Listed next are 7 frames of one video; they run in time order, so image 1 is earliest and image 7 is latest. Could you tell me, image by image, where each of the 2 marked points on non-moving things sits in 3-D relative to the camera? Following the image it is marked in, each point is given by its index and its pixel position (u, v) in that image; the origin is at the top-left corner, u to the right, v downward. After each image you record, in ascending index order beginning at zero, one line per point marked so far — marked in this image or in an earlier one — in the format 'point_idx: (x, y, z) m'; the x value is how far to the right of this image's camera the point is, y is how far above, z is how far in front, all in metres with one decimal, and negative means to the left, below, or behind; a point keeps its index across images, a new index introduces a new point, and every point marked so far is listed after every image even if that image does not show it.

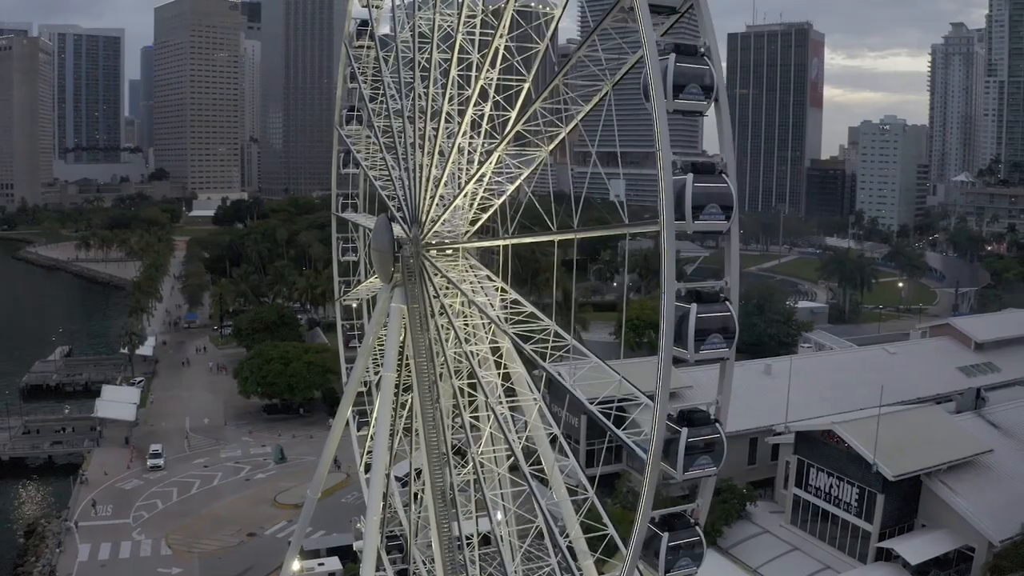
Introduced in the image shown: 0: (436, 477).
0: (-1.0, -2.6, +13.4) m
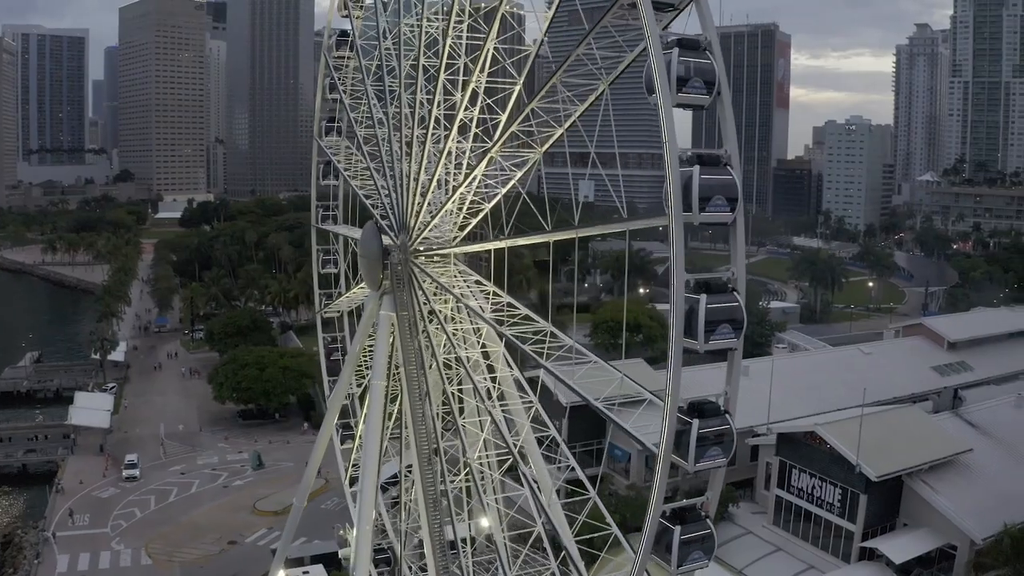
0: (-1.1, -2.7, +13.3) m
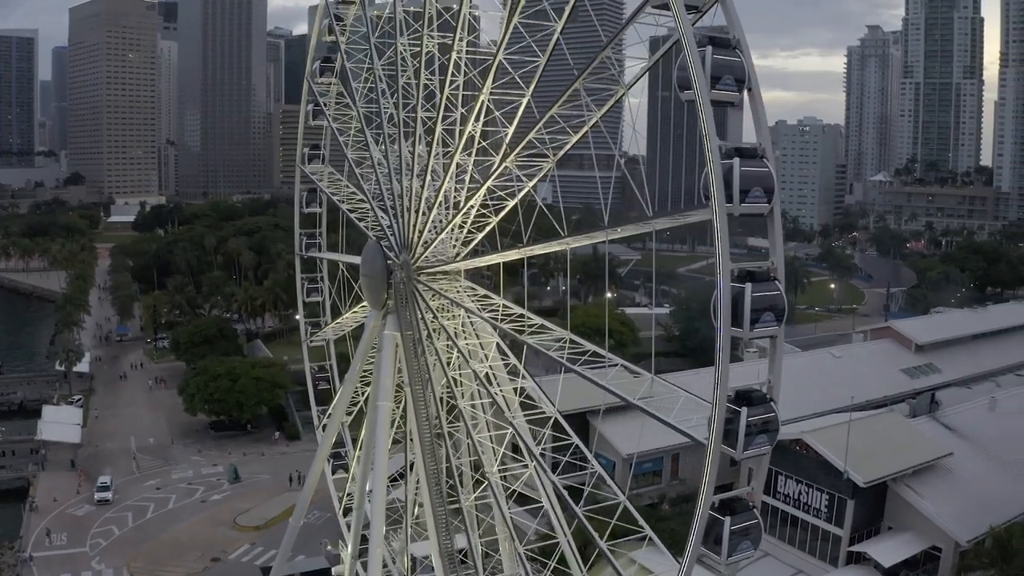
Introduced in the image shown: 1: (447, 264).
0: (-1.0, -3.0, +13.2) m
1: (-1.0, +0.3, +14.1) m
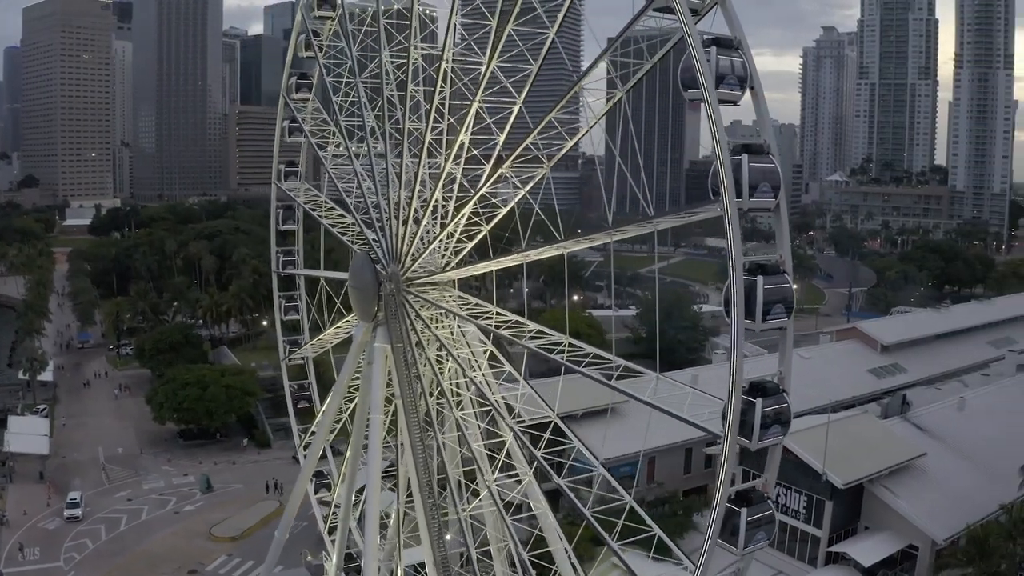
0: (-1.1, -3.1, +13.2) m
1: (-1.1, +0.2, +14.1) m
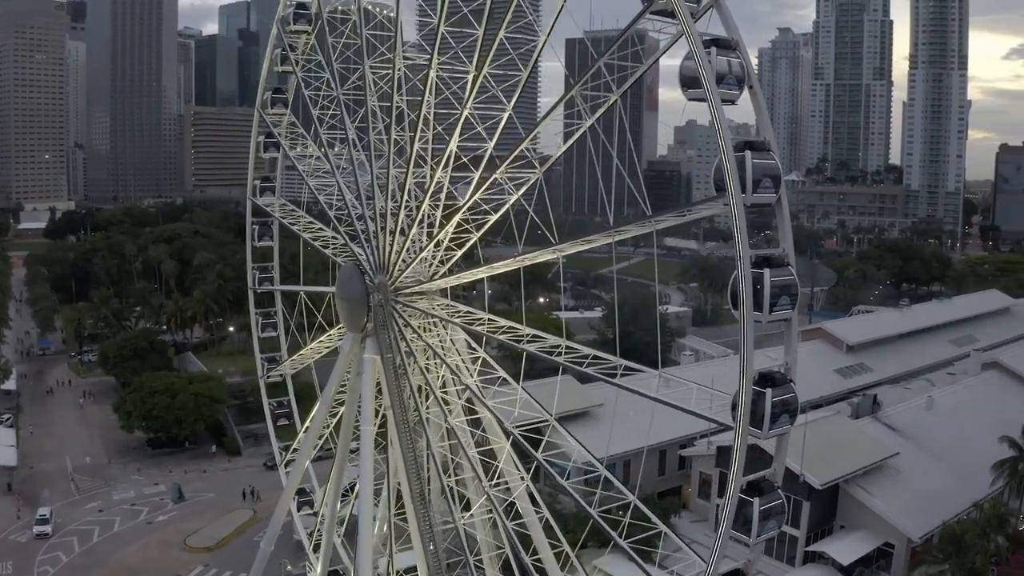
0: (-1.2, -3.2, +13.2) m
1: (-1.3, 0.0, +14.1) m
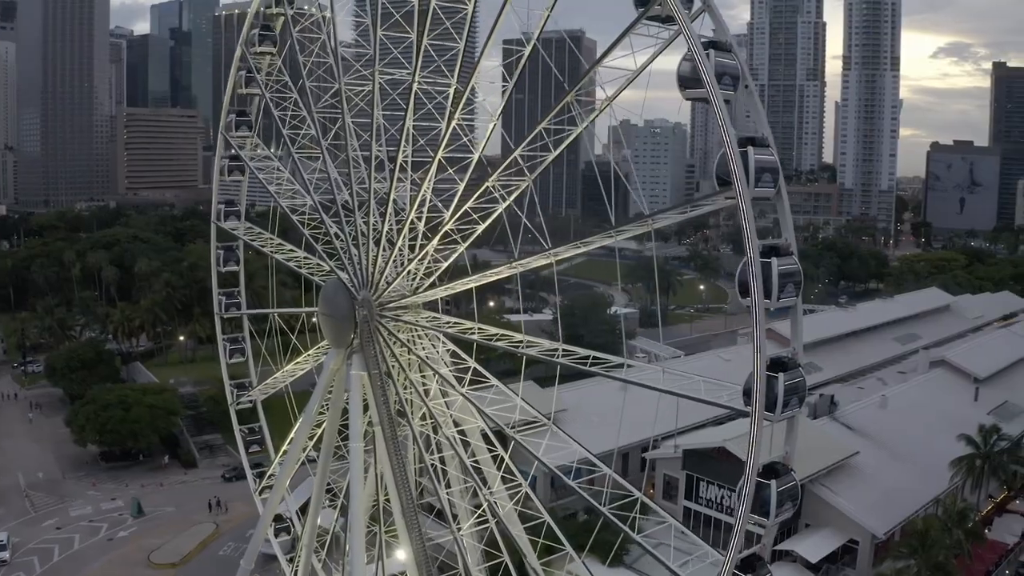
0: (-1.4, -3.5, +13.3) m
1: (-1.6, -0.2, +14.2) m
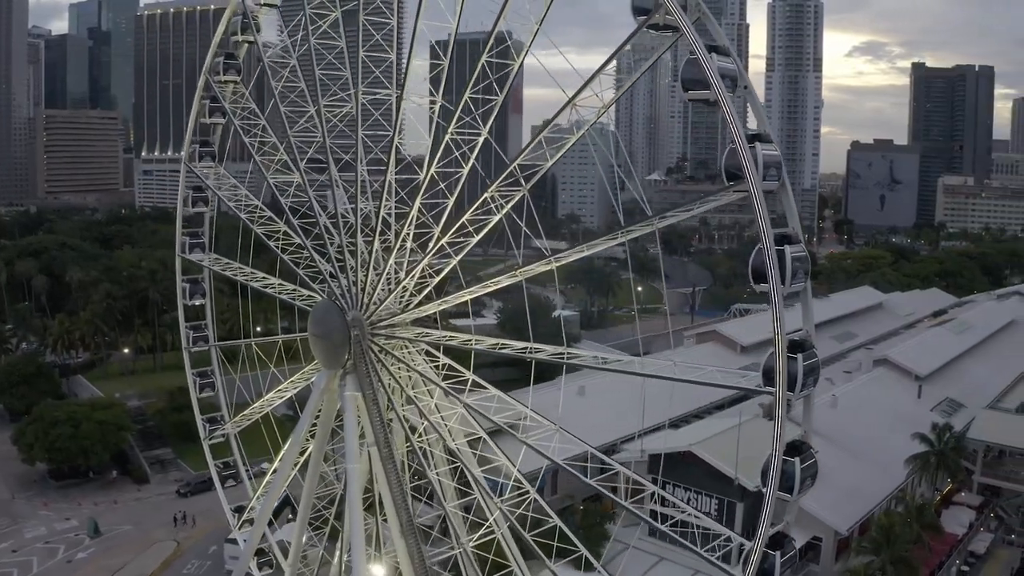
0: (-1.4, -3.8, +13.6) m
1: (-1.7, -0.5, +14.4) m
